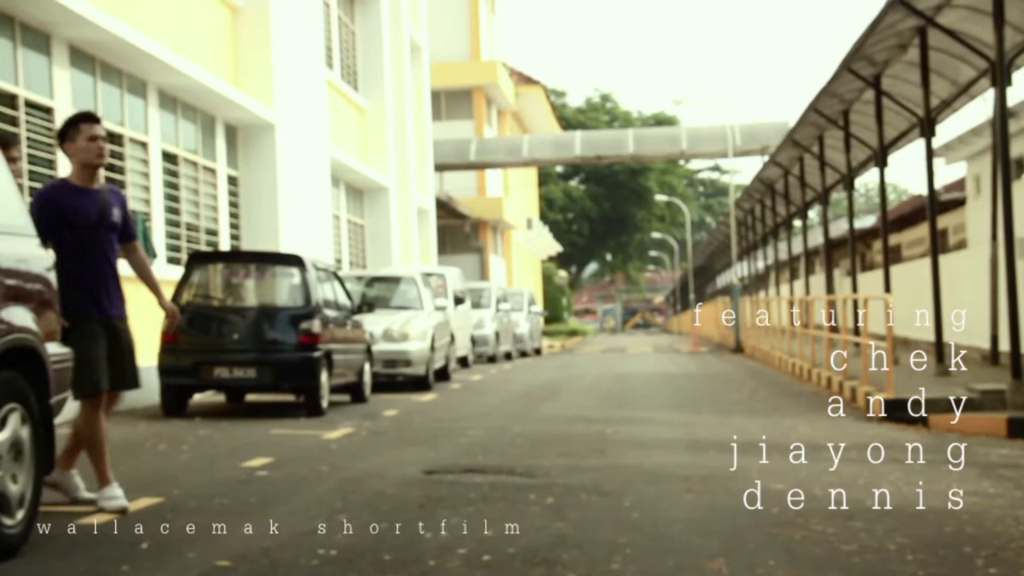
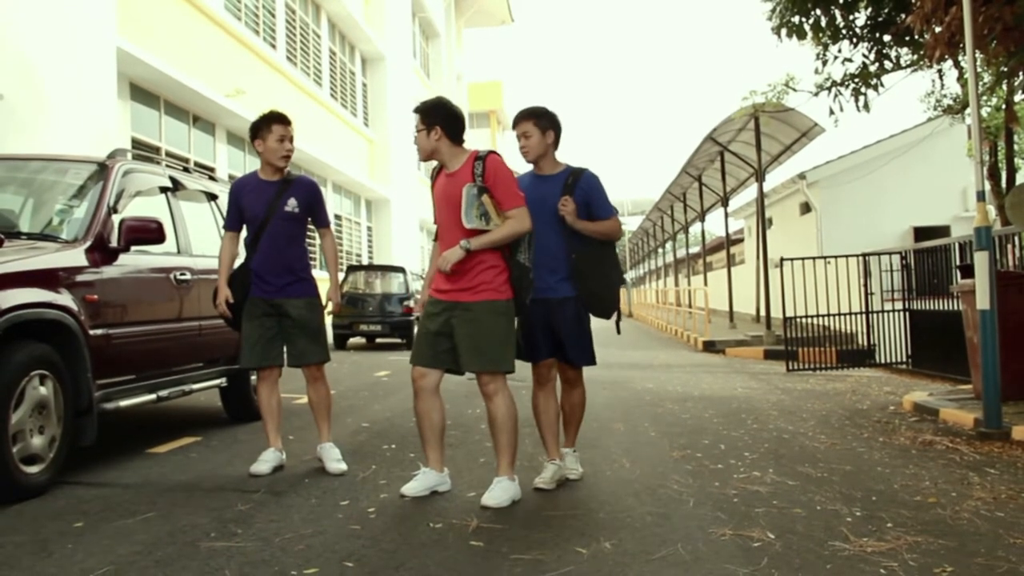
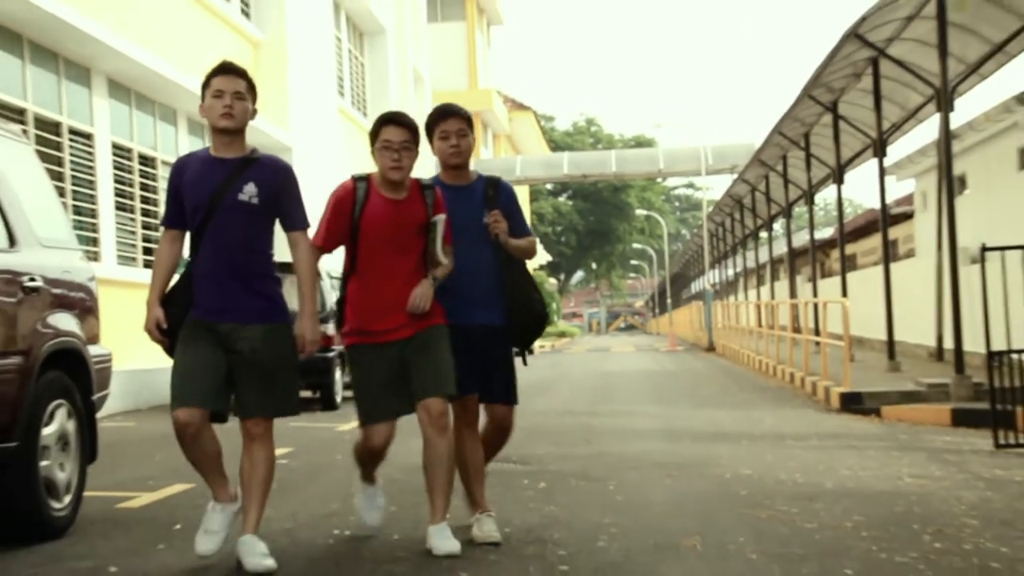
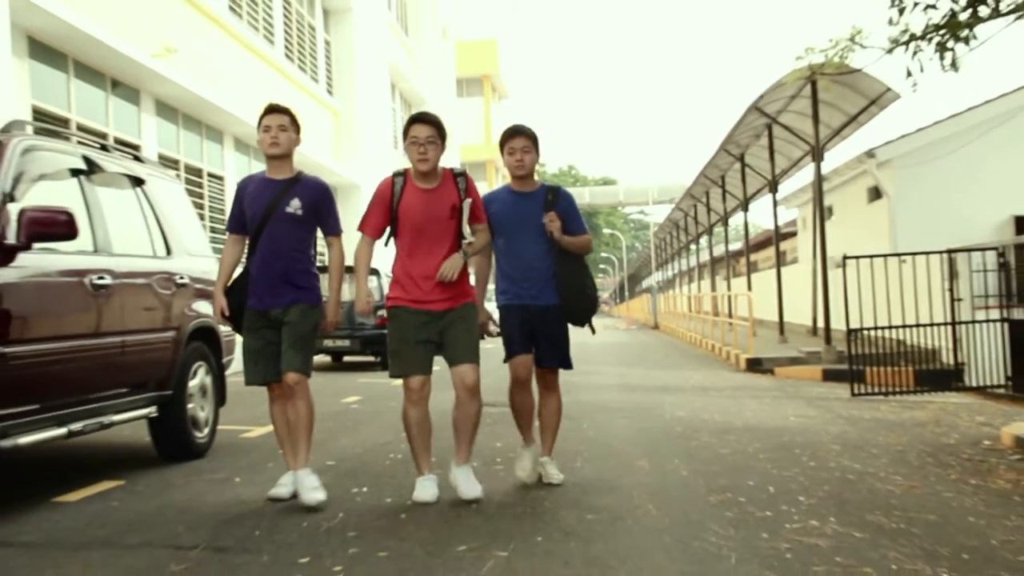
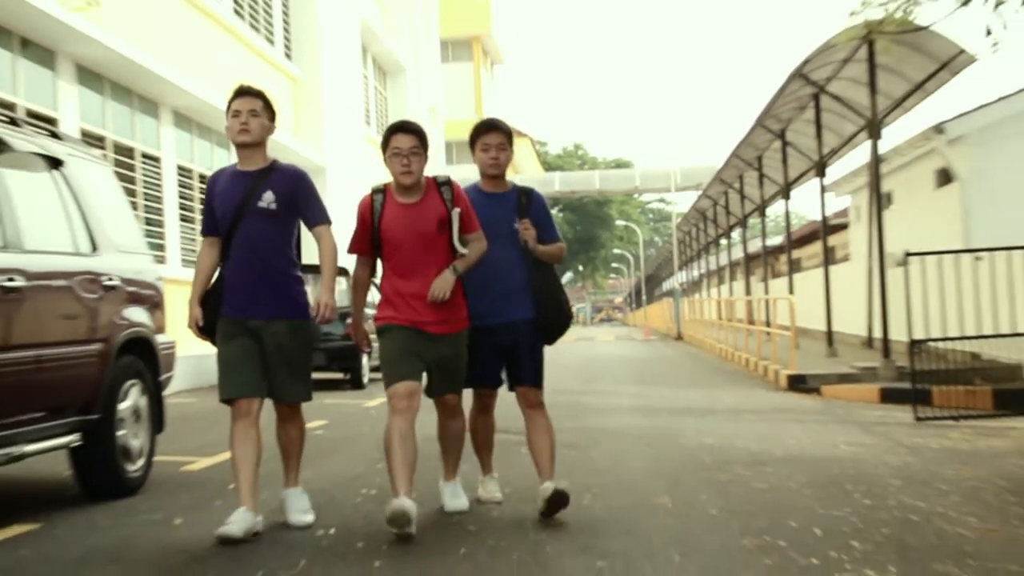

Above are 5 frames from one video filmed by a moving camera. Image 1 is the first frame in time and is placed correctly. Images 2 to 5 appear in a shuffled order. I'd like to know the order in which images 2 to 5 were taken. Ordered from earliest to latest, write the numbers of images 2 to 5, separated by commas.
3, 5, 4, 2
